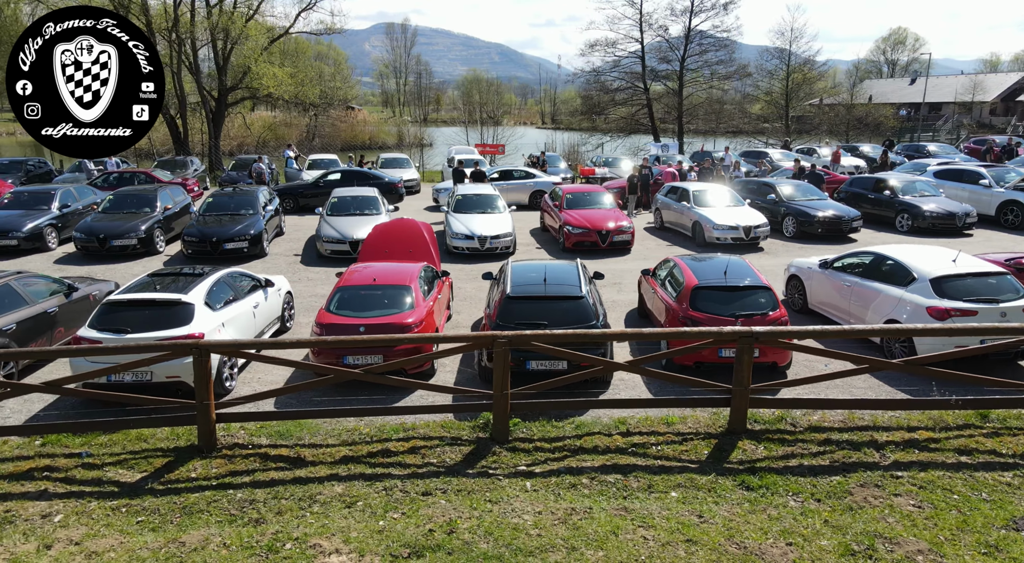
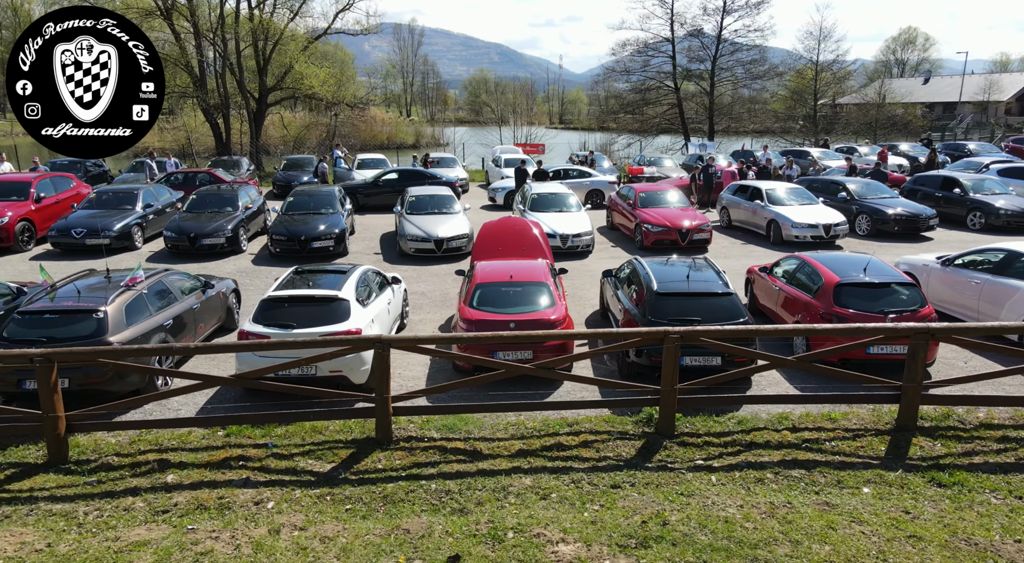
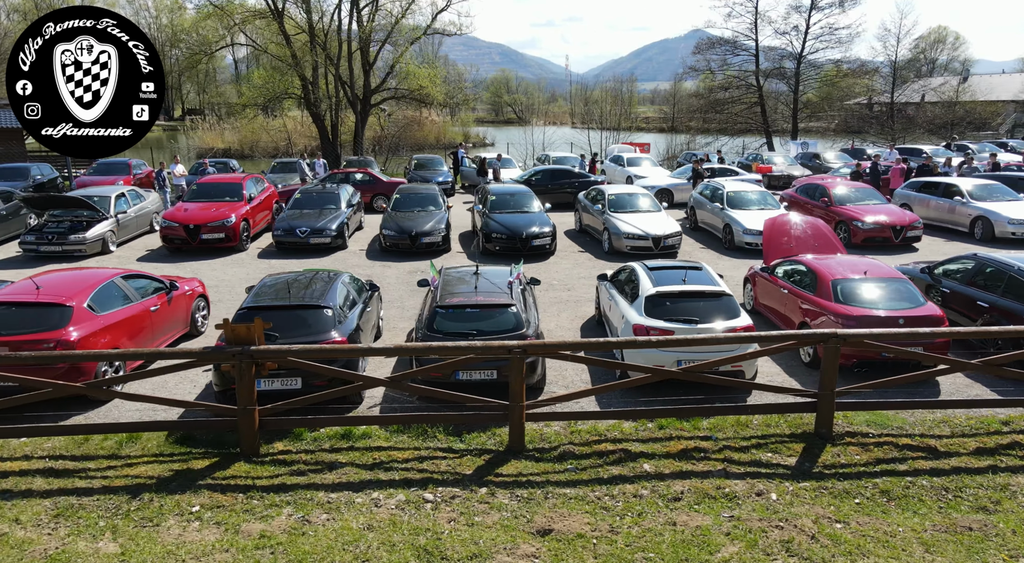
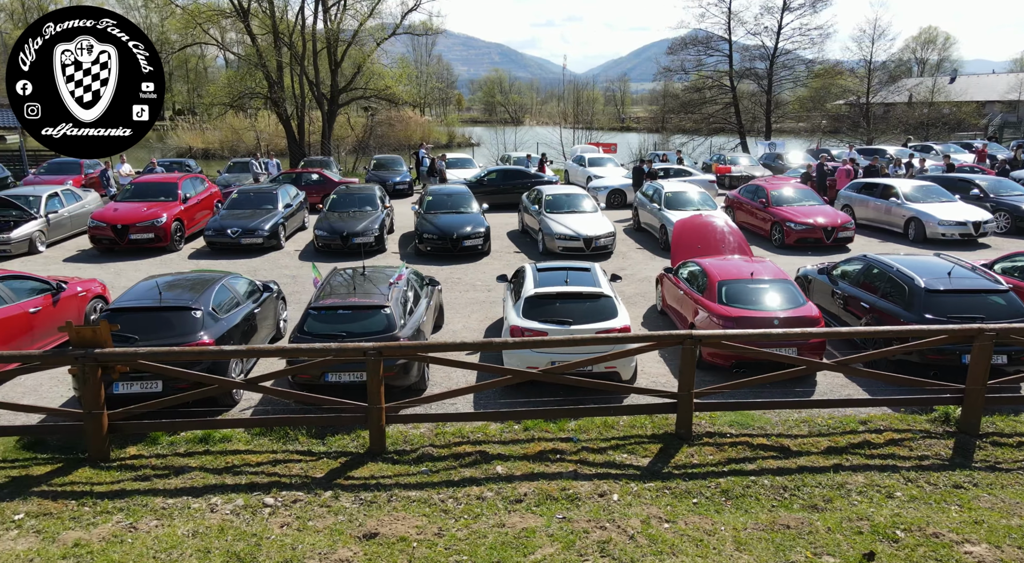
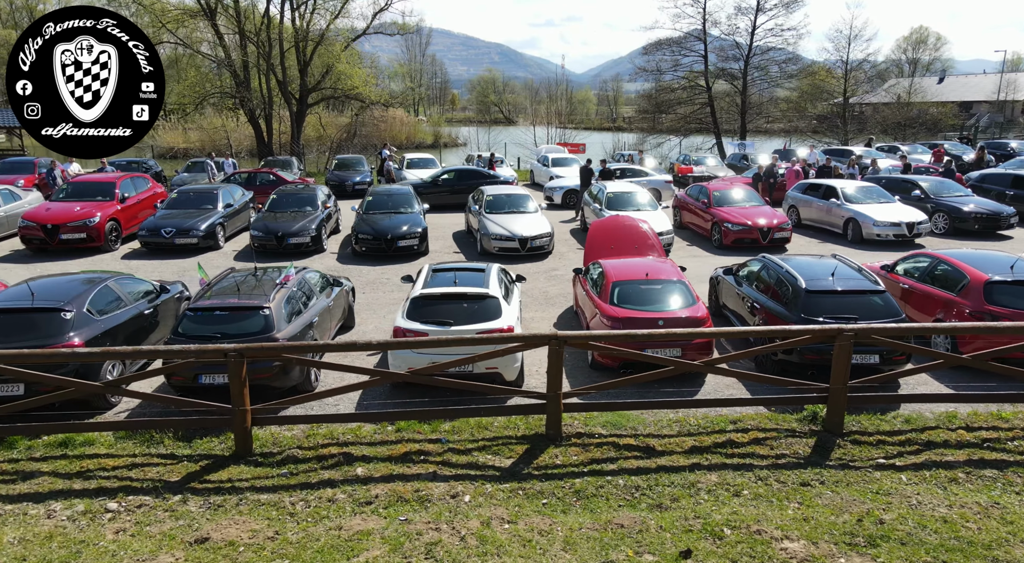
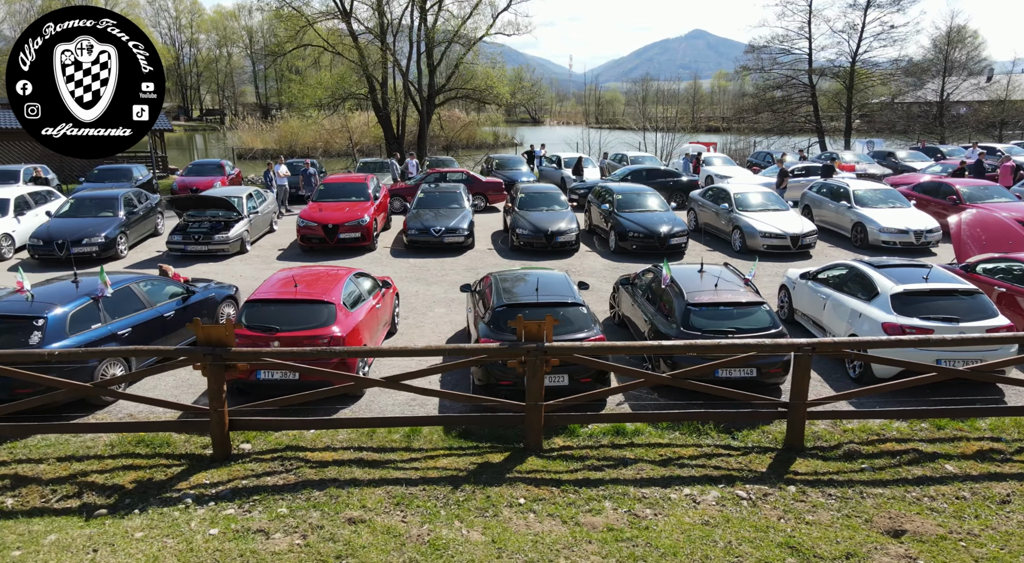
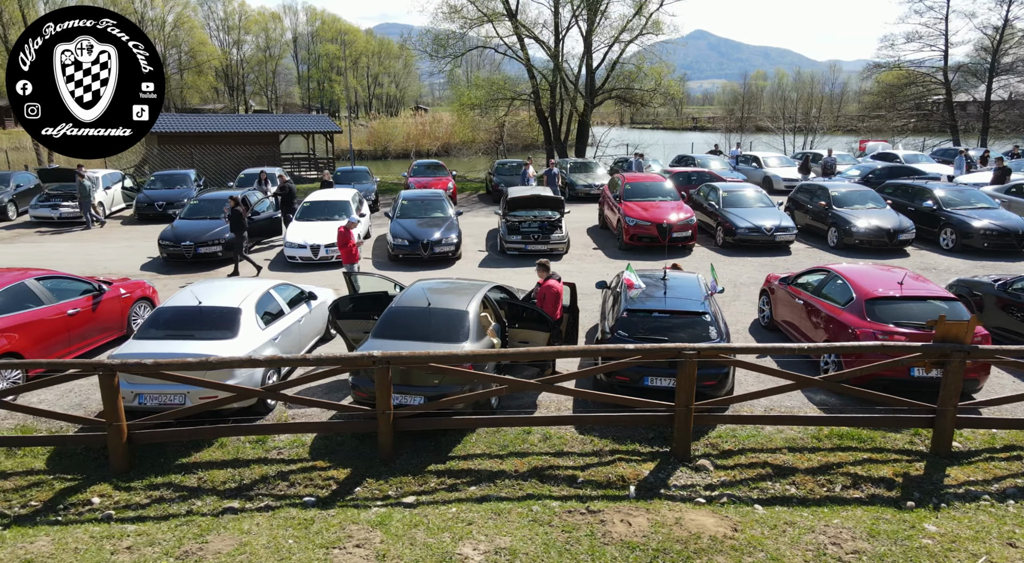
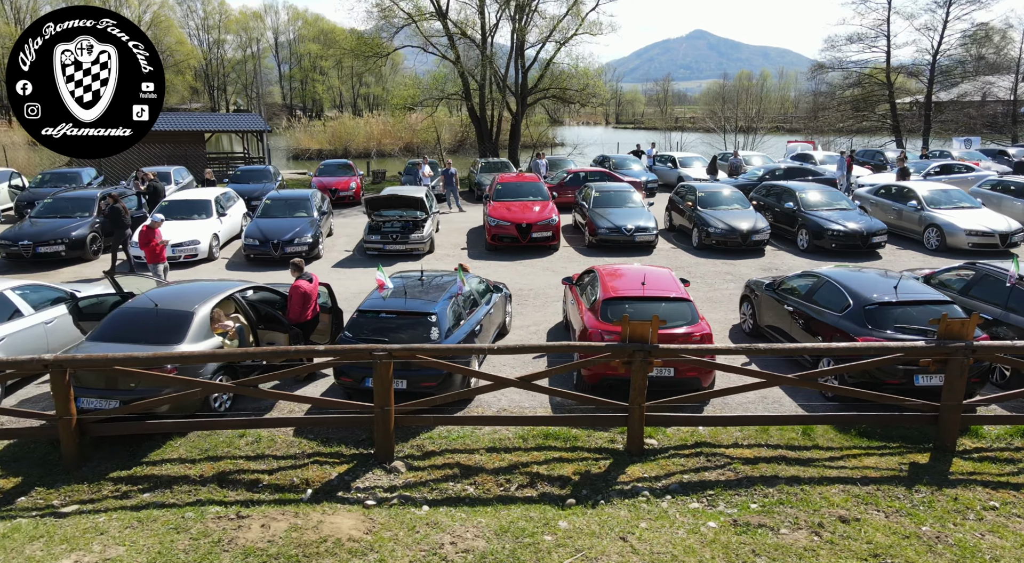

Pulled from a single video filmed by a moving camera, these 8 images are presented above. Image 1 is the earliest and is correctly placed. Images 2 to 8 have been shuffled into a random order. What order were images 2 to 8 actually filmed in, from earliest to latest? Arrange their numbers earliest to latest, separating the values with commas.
2, 5, 4, 3, 6, 8, 7
